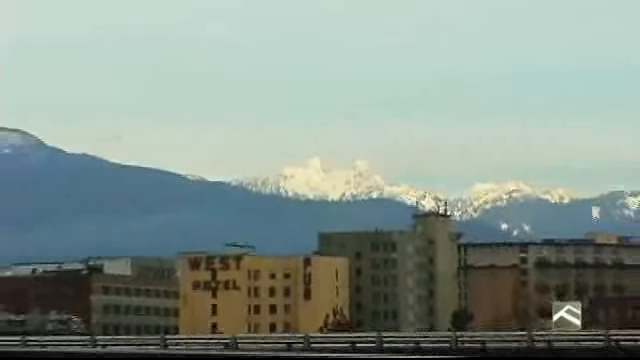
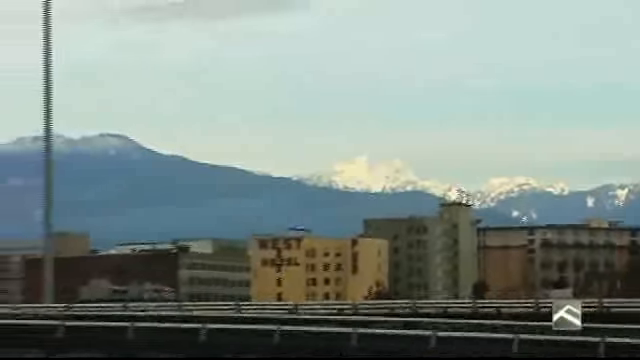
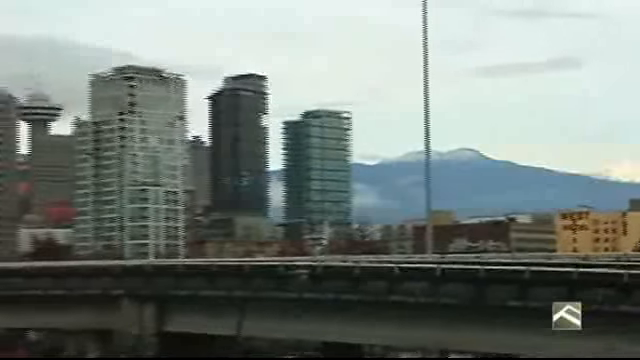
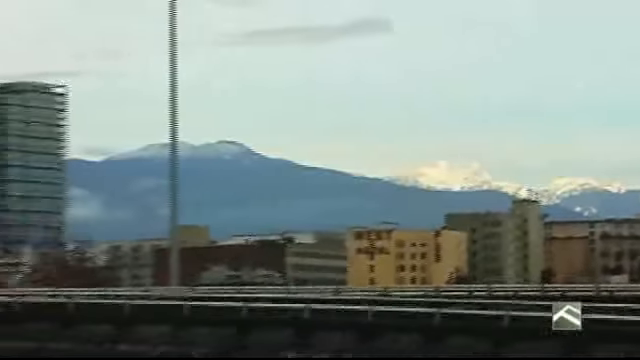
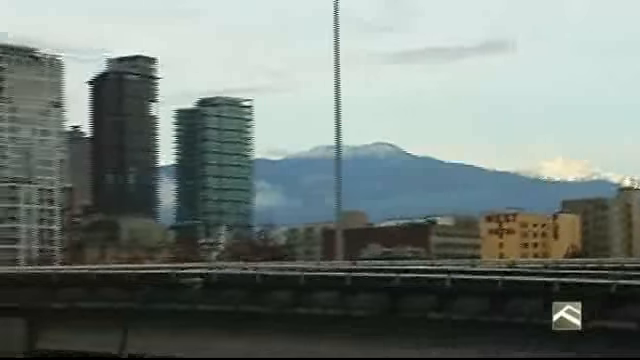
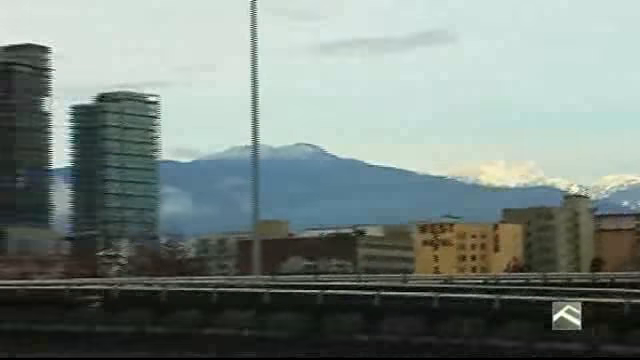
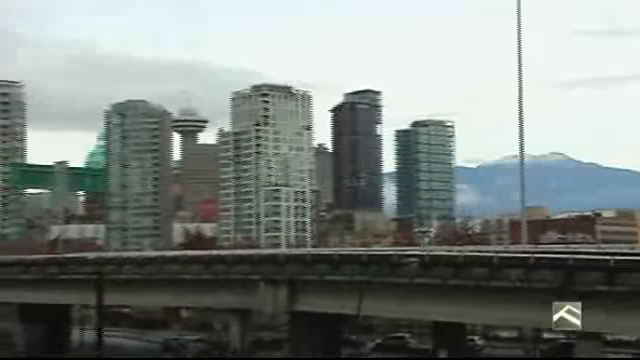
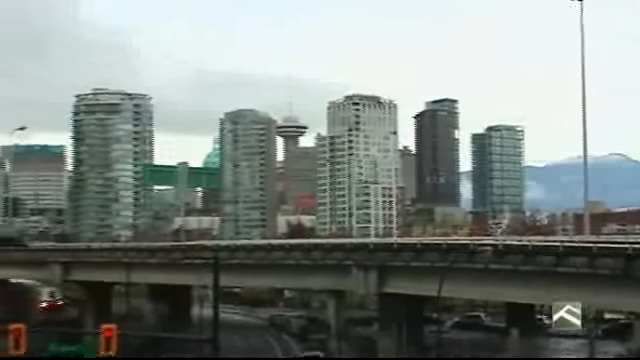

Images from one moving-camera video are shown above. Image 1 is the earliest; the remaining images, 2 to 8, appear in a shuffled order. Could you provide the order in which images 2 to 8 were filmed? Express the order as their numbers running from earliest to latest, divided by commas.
2, 4, 6, 5, 3, 7, 8
